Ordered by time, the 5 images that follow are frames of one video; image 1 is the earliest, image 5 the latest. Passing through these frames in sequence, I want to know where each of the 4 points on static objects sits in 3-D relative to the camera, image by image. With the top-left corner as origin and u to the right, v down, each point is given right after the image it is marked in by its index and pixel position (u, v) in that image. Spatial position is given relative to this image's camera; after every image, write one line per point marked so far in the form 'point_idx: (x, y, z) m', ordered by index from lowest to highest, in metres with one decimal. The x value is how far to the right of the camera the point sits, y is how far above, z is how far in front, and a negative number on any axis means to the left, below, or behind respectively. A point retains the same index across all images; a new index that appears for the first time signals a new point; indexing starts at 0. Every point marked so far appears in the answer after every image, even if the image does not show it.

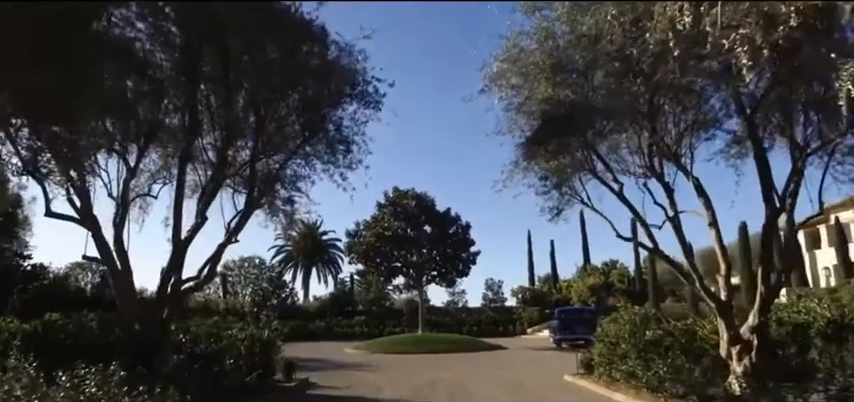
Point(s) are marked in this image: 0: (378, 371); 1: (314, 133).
0: (-1.2, -4.3, +19.6) m
1: (-1.8, +1.0, +12.2) m
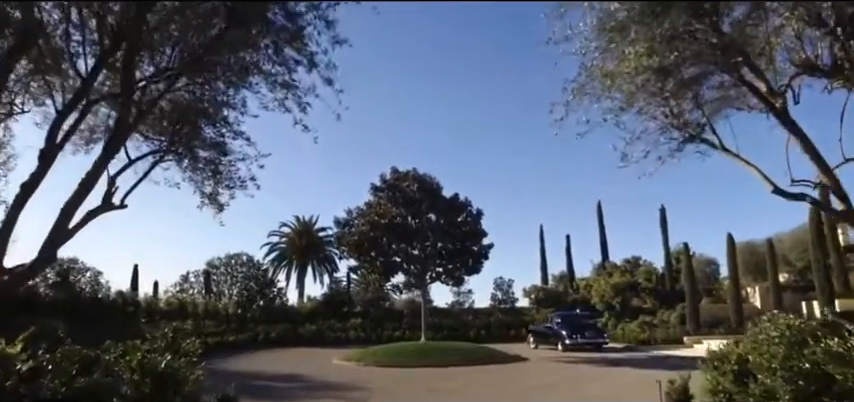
0: (-1.1, -3.7, +14.8) m
1: (-1.7, +1.6, +7.4) m
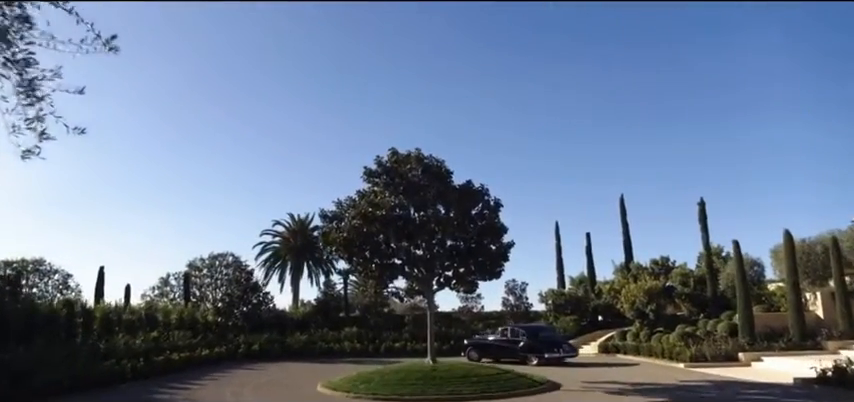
0: (-0.9, -3.4, +9.8) m
1: (-1.5, +1.9, +2.5) m
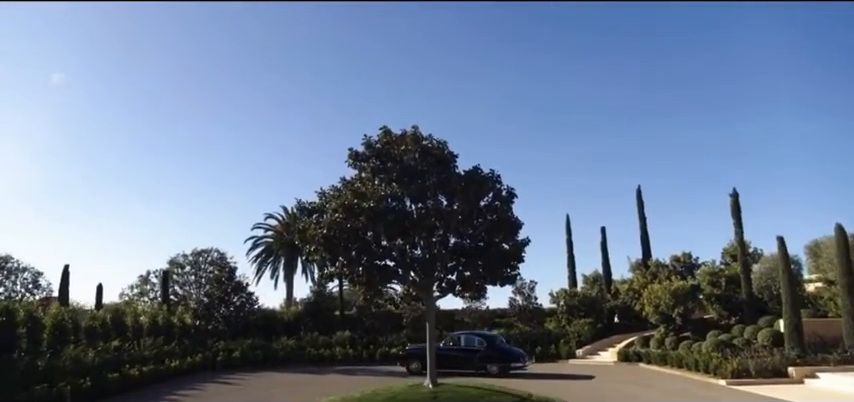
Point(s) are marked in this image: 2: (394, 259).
0: (-1.0, -3.2, +6.2) m
1: (-1.5, +2.0, -1.2) m
2: (-0.7, -1.3, +17.1) m
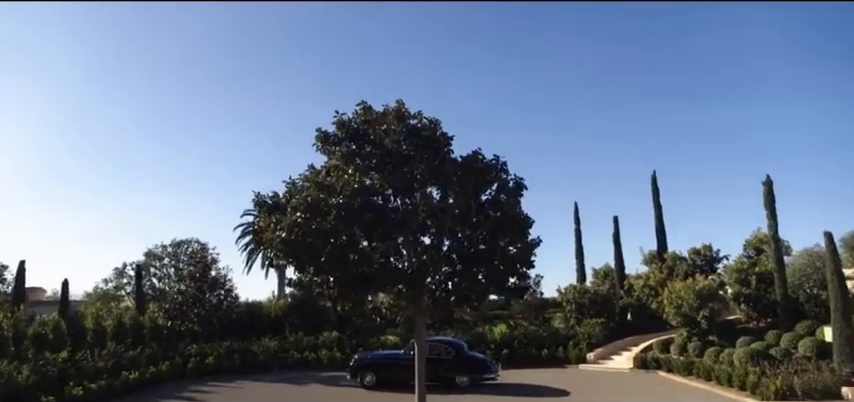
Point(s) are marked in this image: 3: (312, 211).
0: (-1.2, -3.3, +3.0) m
1: (-1.8, +1.7, -4.6) m
2: (-0.9, -1.1, +13.8) m
3: (-1.9, -0.2, +13.5) m
